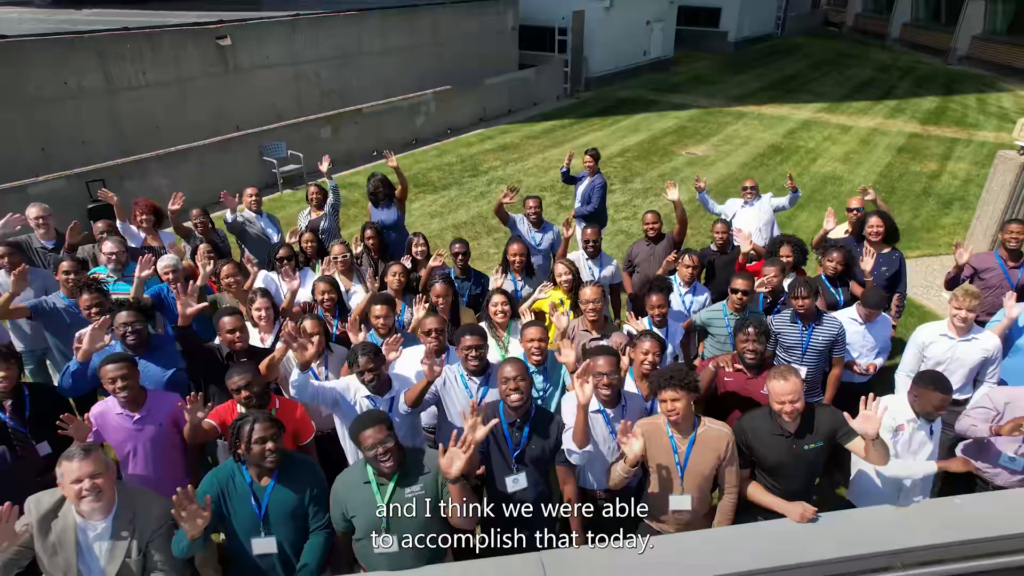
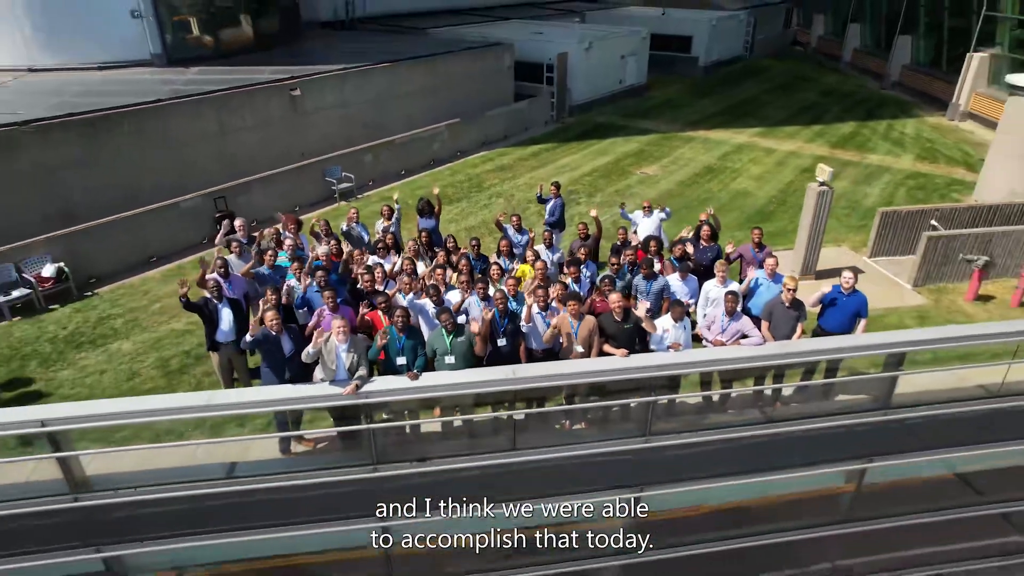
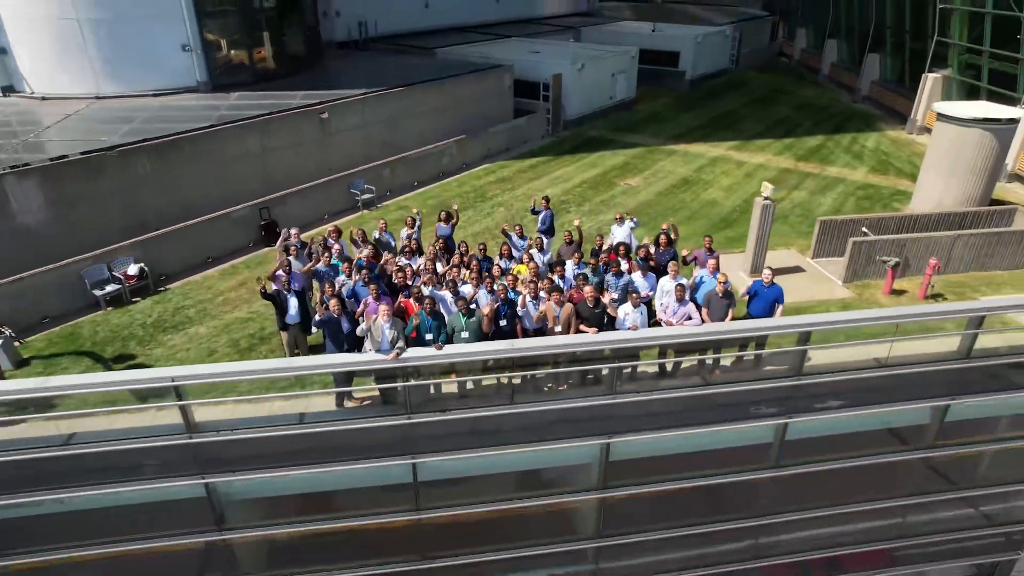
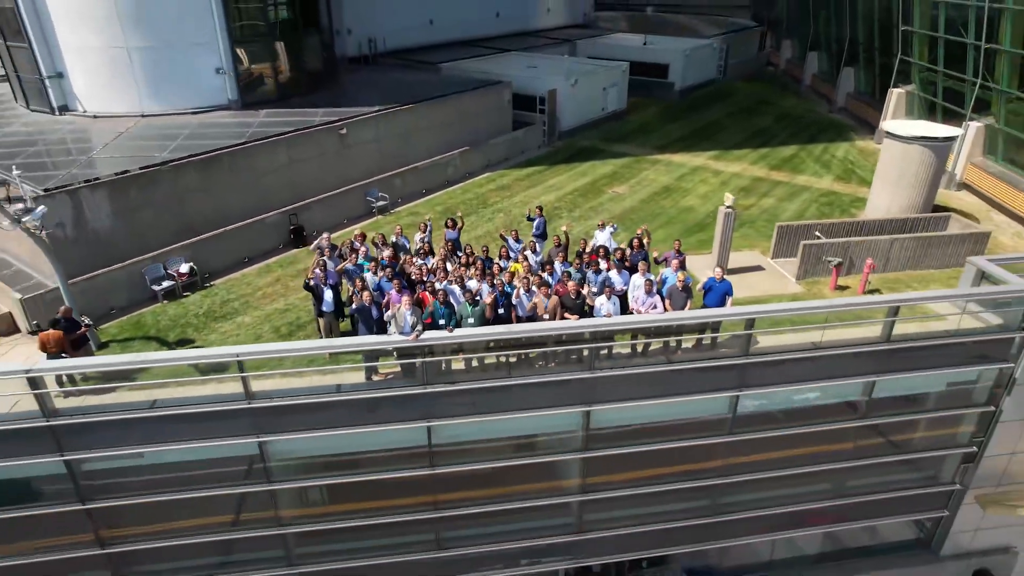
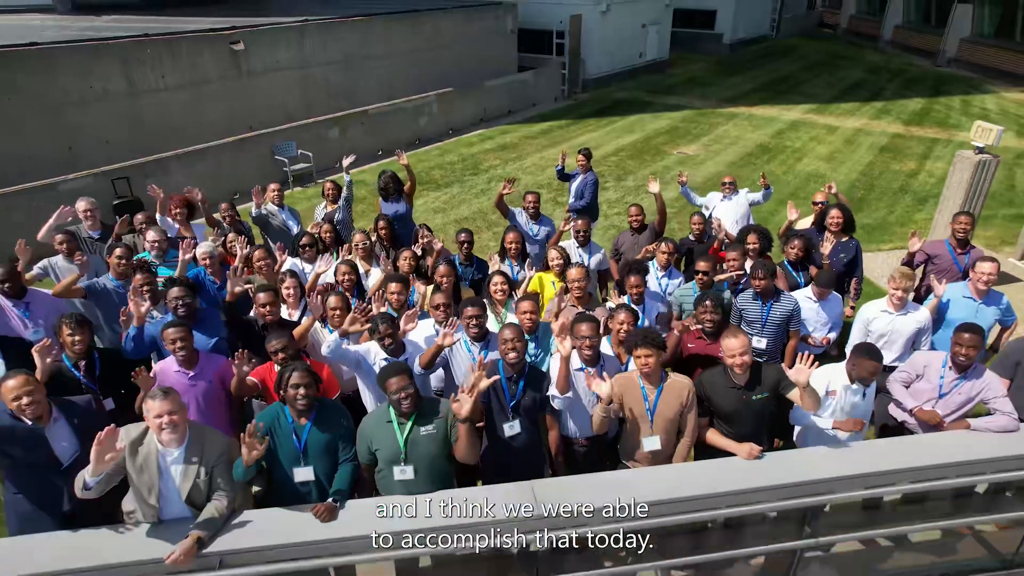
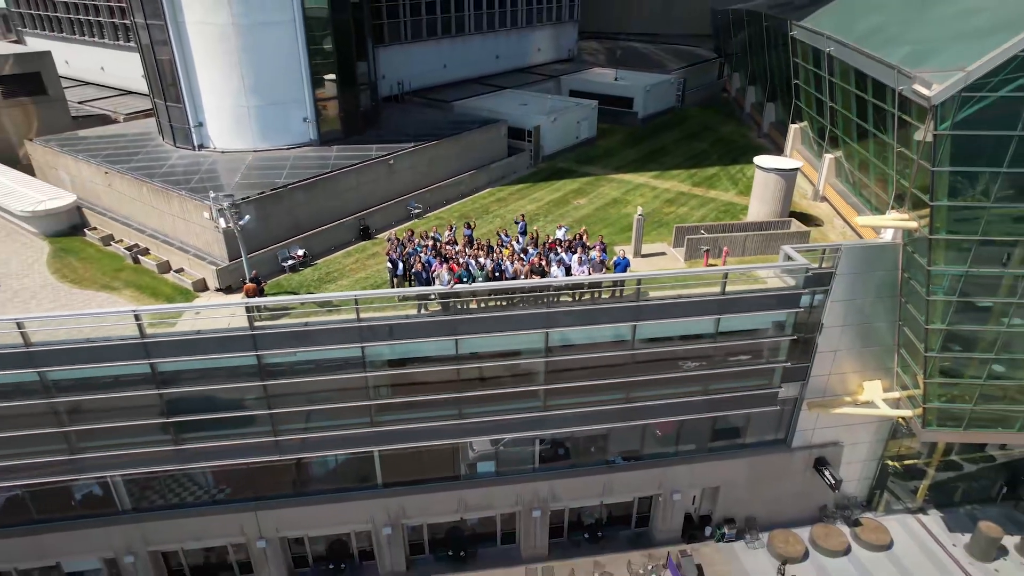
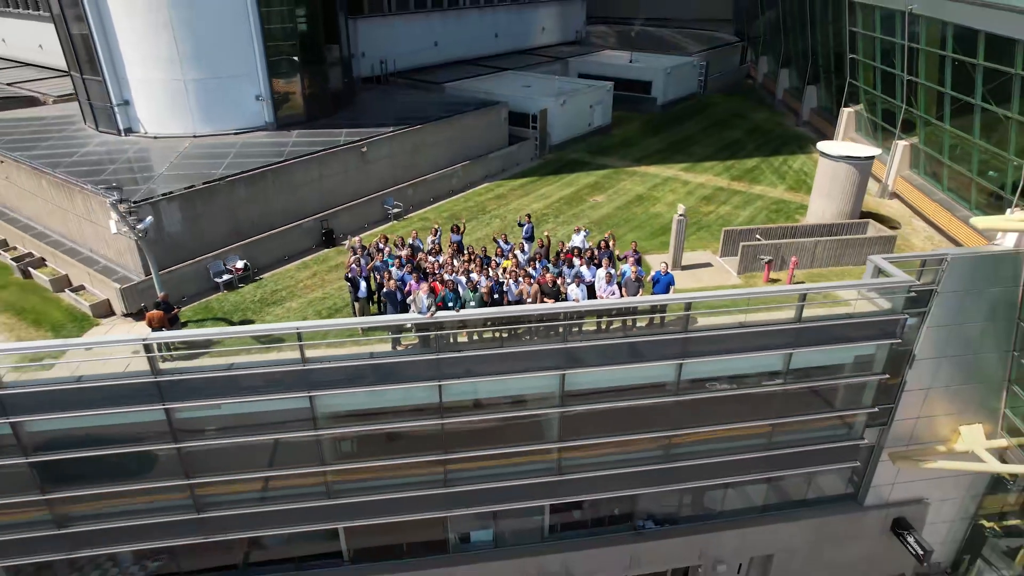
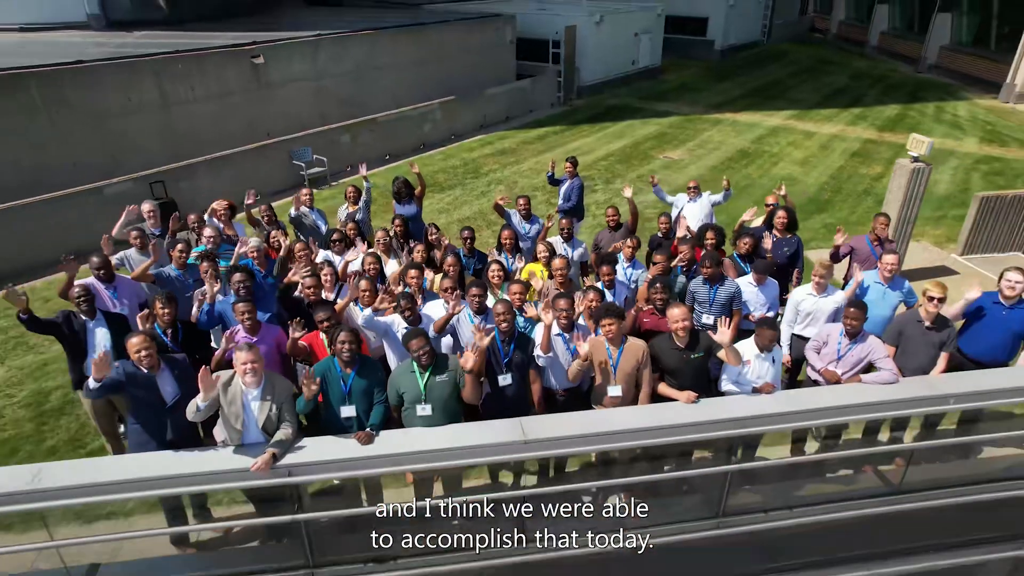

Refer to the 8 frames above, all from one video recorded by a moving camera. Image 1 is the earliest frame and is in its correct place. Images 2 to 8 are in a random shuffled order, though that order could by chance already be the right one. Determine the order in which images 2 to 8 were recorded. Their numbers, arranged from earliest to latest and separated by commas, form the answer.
5, 8, 2, 3, 4, 7, 6
